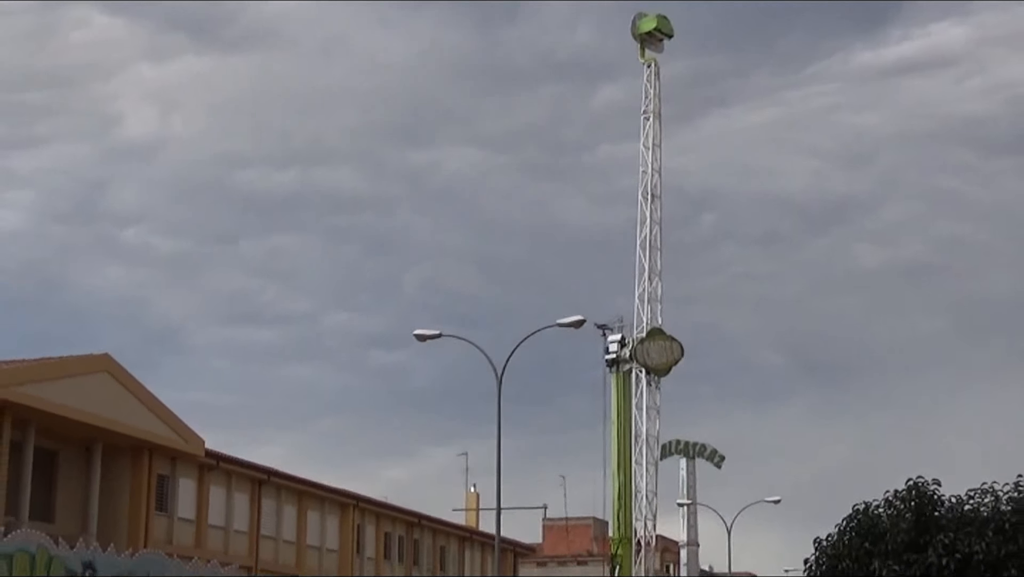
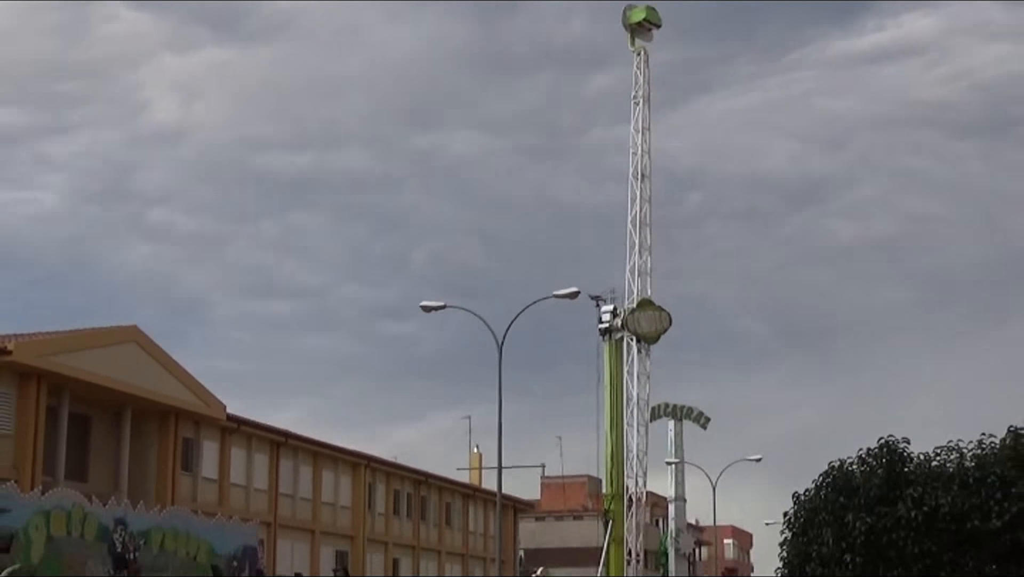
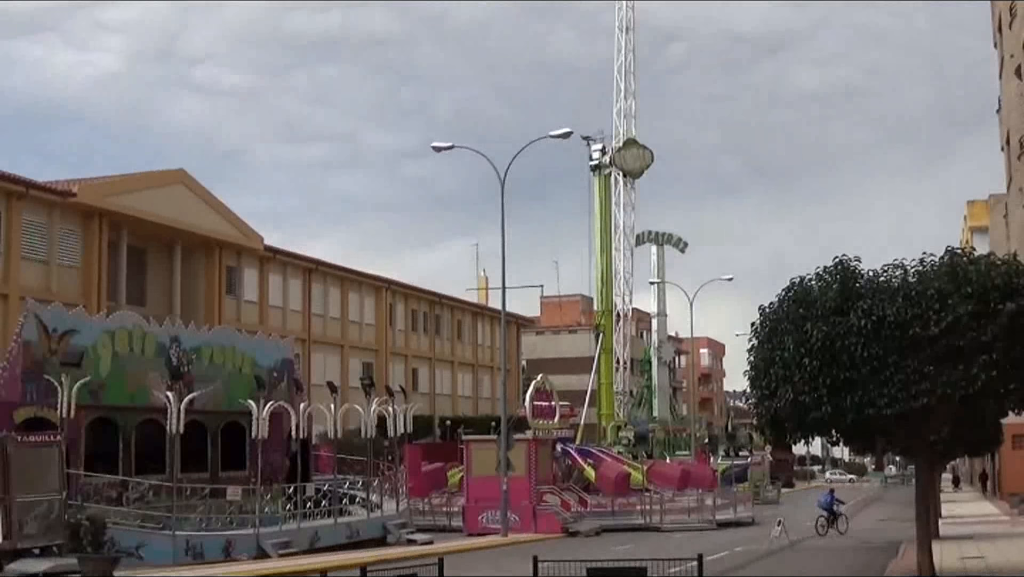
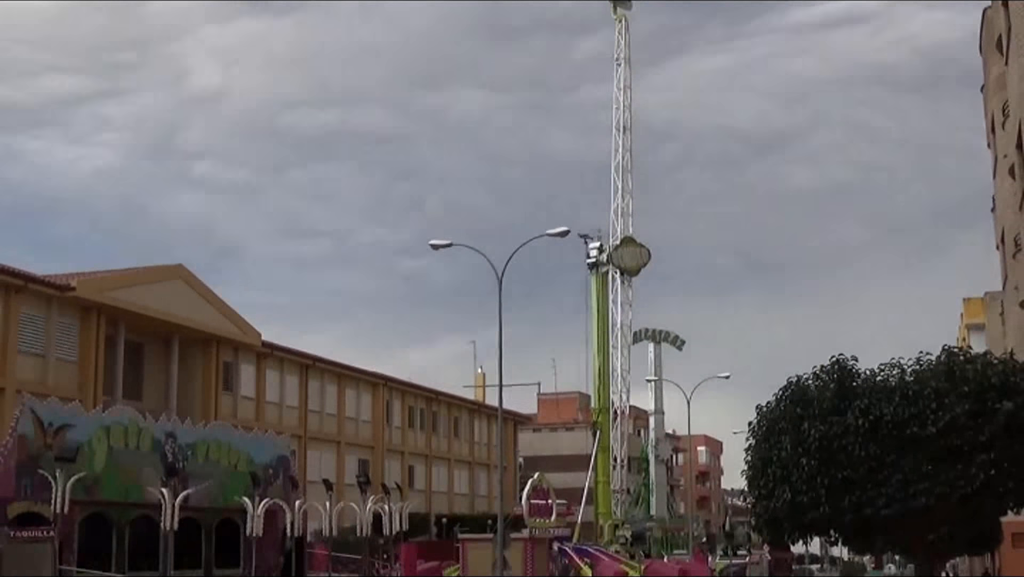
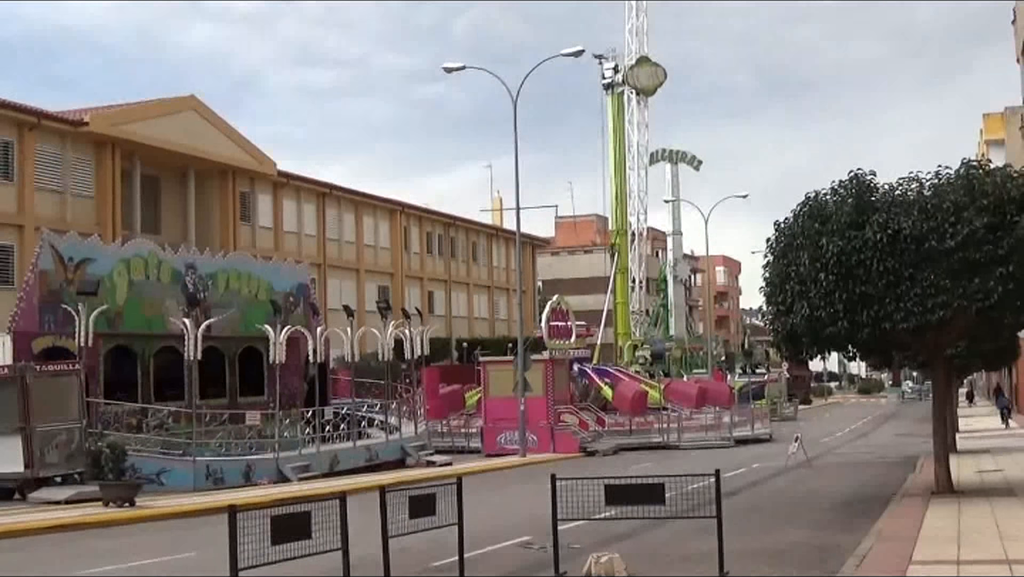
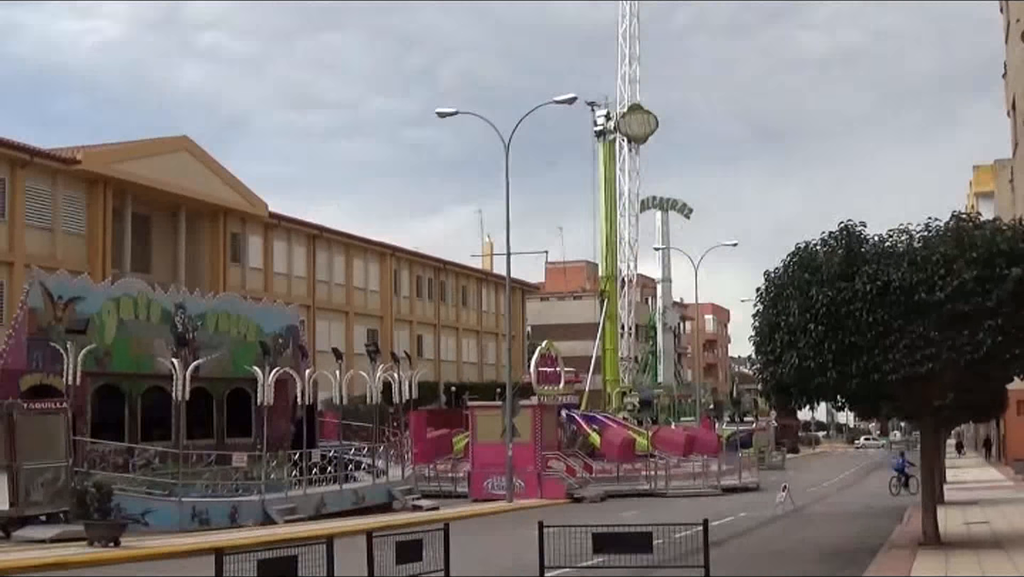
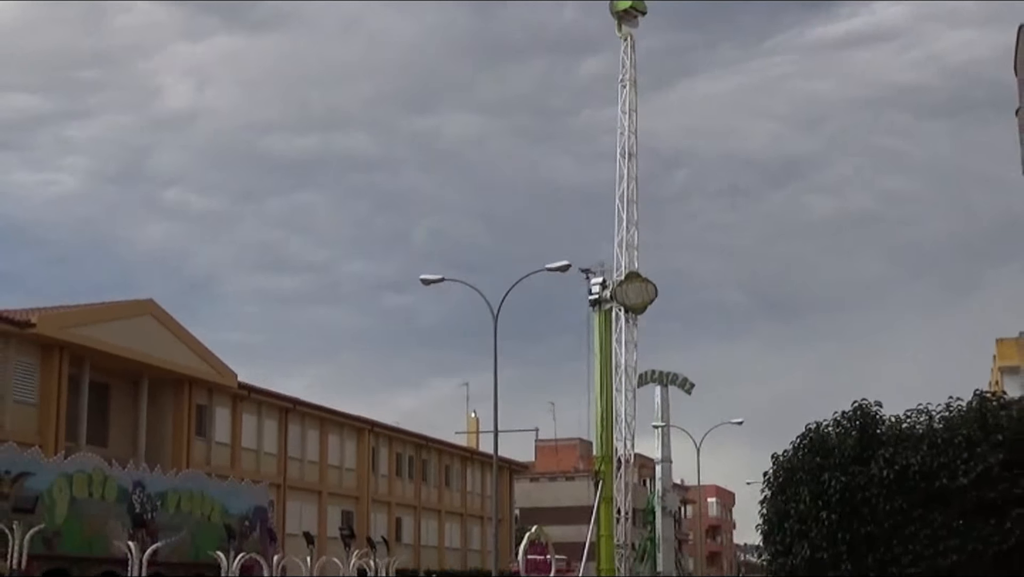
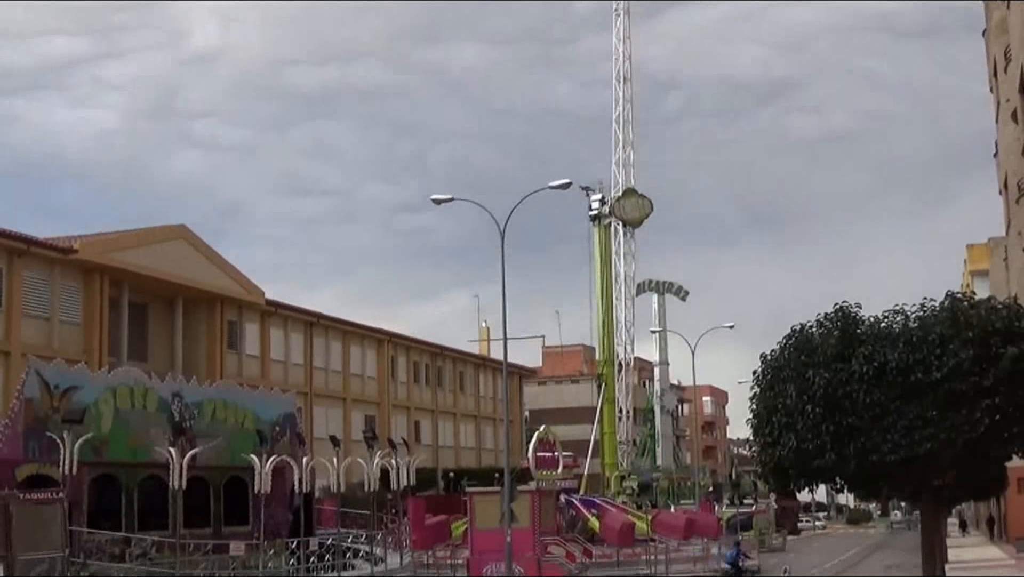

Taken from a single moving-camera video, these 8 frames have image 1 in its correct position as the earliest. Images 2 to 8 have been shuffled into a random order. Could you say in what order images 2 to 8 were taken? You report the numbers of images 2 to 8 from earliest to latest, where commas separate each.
2, 7, 4, 8, 3, 6, 5
